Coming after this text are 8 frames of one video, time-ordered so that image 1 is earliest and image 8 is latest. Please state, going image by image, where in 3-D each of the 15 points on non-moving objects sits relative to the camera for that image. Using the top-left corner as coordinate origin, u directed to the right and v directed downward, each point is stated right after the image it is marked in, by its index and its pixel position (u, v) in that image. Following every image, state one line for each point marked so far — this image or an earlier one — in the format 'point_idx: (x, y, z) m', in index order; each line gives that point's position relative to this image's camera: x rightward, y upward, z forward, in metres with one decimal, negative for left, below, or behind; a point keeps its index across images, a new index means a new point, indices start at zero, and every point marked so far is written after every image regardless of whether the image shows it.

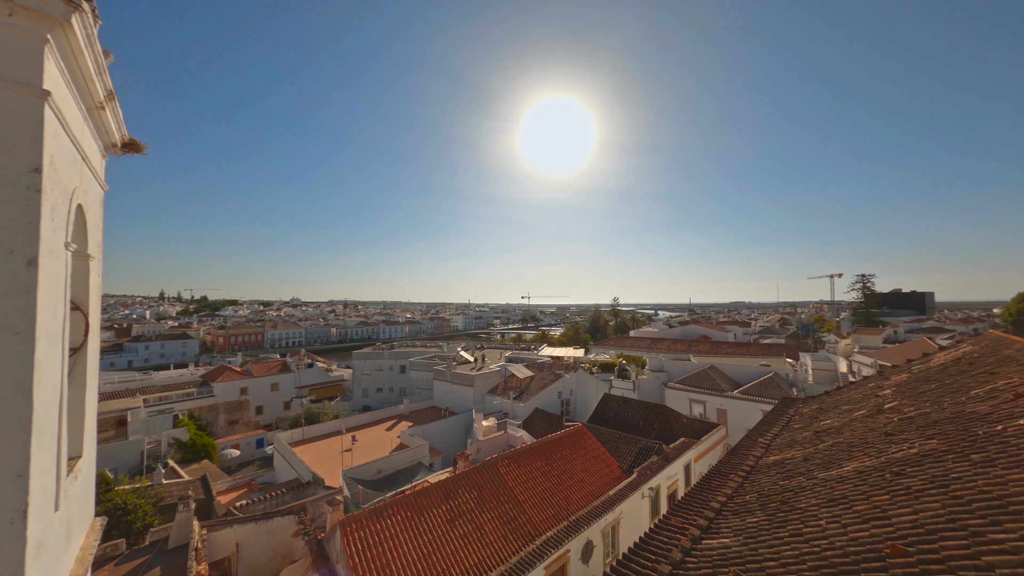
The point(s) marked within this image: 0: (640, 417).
0: (+6.4, -6.5, +17.0) m
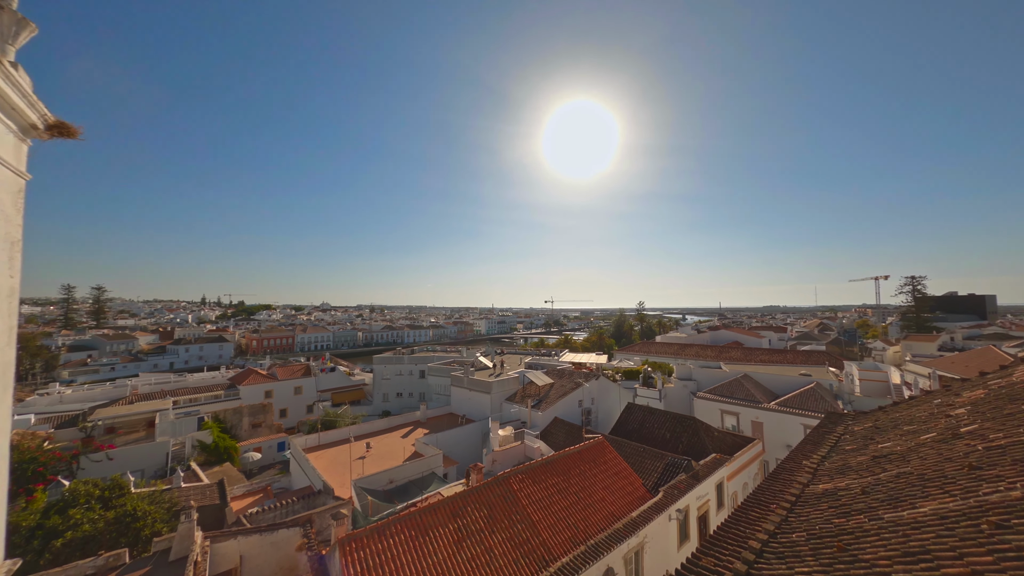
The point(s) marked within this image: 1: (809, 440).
0: (+7.3, -6.7, +15.9) m
1: (+7.1, -3.6, +8.1) m
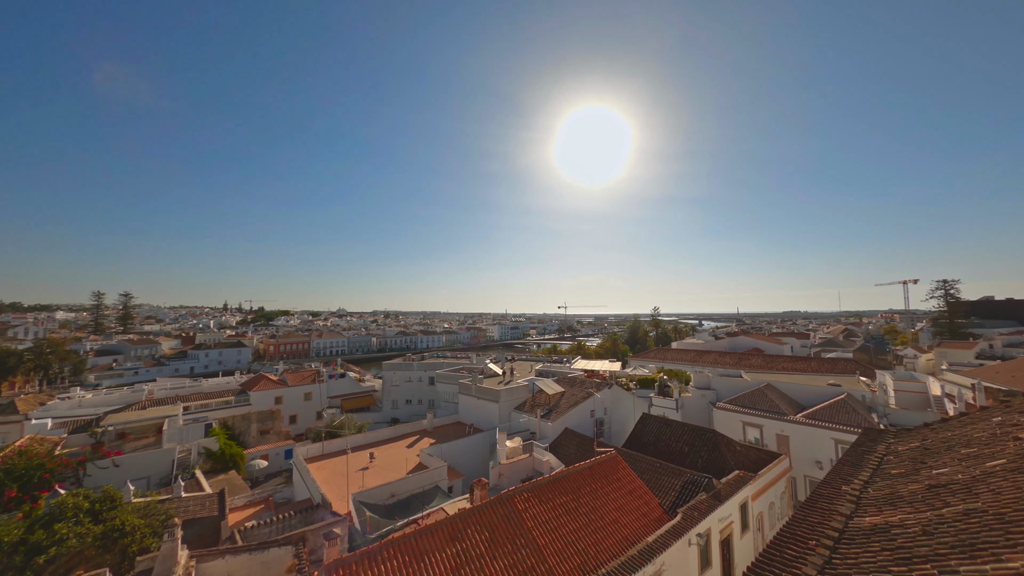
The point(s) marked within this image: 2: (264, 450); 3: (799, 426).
0: (+7.6, -6.9, +15.0) m
1: (+7.2, -3.7, +7.3) m
2: (-12.9, -8.5, +17.8) m
3: (+15.2, -7.3, +17.7) m
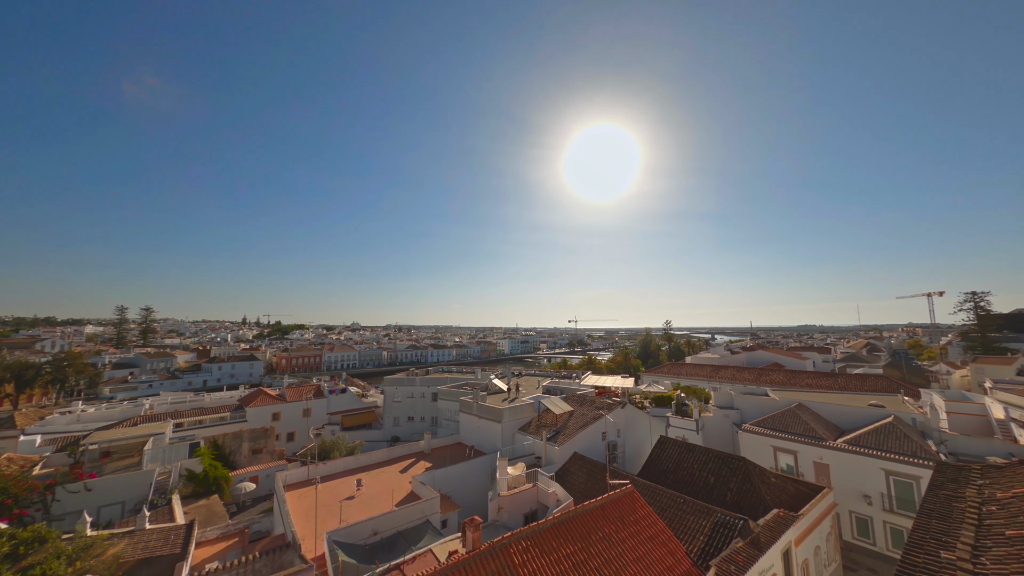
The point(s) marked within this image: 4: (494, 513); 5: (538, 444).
0: (+7.8, -7.3, +13.3) m
1: (+7.1, -3.8, +5.7) m
2: (-12.7, -9.0, +16.6) m
3: (+15.4, -7.7, +15.8) m
4: (-0.6, -7.1, +10.8) m
5: (+1.1, -6.8, +14.7) m
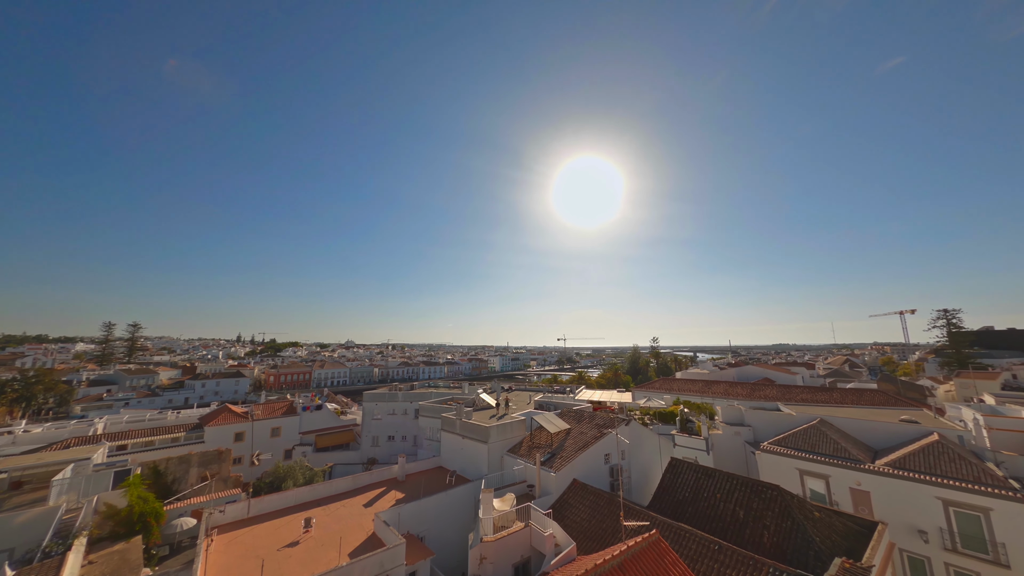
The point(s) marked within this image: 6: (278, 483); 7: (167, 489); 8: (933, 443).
0: (+7.4, -7.1, +11.1) m
1: (+6.8, -3.2, +3.7) m
2: (-13.1, -8.9, +14.0) m
3: (+15.0, -7.7, +13.6) m
4: (-0.9, -6.8, +8.4) m
5: (+0.7, -6.6, +12.4) m
6: (-9.4, -7.8, +13.4) m
7: (-15.5, -9.0, +15.3) m
8: (+18.8, -6.9, +15.3) m
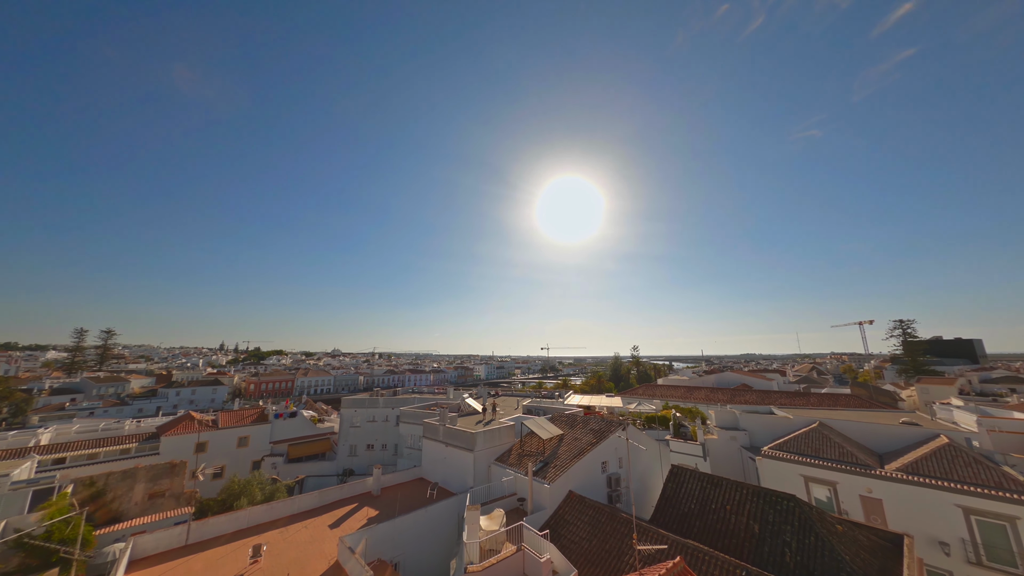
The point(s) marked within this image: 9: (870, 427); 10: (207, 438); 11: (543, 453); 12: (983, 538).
0: (+7.1, -6.7, +10.0) m
1: (+6.8, -2.8, +2.6) m
2: (-13.5, -8.5, +12.2) m
3: (+14.6, -7.4, +12.7) m
4: (-1.1, -6.4, +7.1) m
5: (+0.3, -6.3, +11.1) m
6: (-9.8, -7.4, +11.7) m
7: (-16.0, -8.7, +13.4) m
8: (+18.4, -6.7, +14.5) m
9: (+18.8, -7.3, +17.9) m
10: (-17.7, -8.7, +19.6) m
11: (+1.2, -6.1, +12.6) m
12: (+15.7, -8.4, +11.4) m
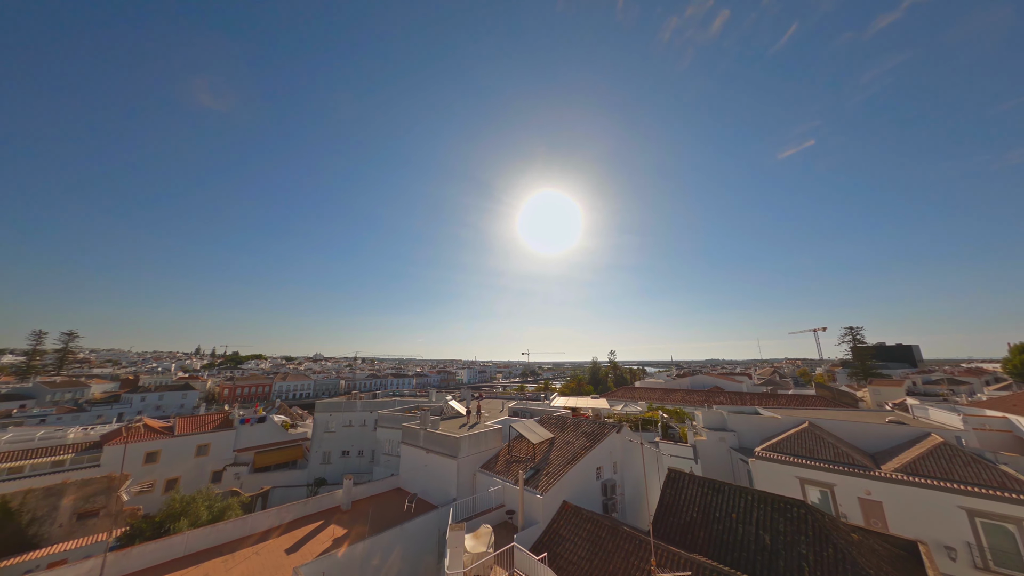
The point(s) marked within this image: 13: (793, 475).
0: (+6.8, -6.5, +9.2) m
1: (+6.8, -2.4, +1.9) m
2: (-14.0, -8.1, +10.5) m
3: (+14.1, -7.2, +12.3) m
4: (-1.3, -6.0, +5.9) m
5: (0.0, -6.0, +10.0) m
6: (-10.2, -7.0, +10.2) m
7: (-16.5, -8.2, +11.5) m
8: (+17.8, -6.6, +14.3) m
9: (+18.1, -7.2, +17.7) m
10: (-18.5, -8.3, +17.6) m
11: (+0.8, -5.8, +11.5) m
12: (+15.3, -8.2, +10.9) m
13: (+12.4, -8.1, +14.7) m
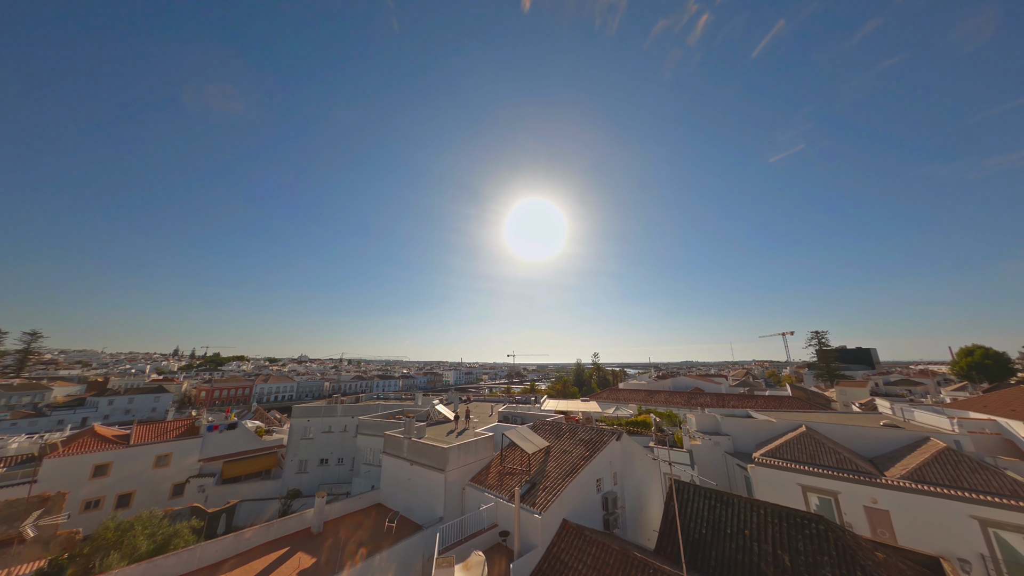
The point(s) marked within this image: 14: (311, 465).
0: (+6.6, -6.4, +8.4) m
1: (+7.0, -2.3, +1.1) m
2: (-14.1, -7.9, +8.9) m
3: (+13.9, -7.2, +11.8) m
4: (-1.3, -5.9, +4.8) m
5: (-0.2, -5.8, +9.0) m
6: (-10.3, -6.8, +8.8) m
7: (-16.7, -7.9, +9.9) m
8: (+17.5, -6.6, +13.9) m
9: (+17.7, -7.2, +17.3) m
10: (-18.9, -8.0, +15.9) m
11: (+0.6, -5.7, +10.5) m
12: (+15.1, -8.2, +10.5) m
13: (+12.0, -8.1, +14.1) m
14: (-11.6, -10.4, +19.8) m
